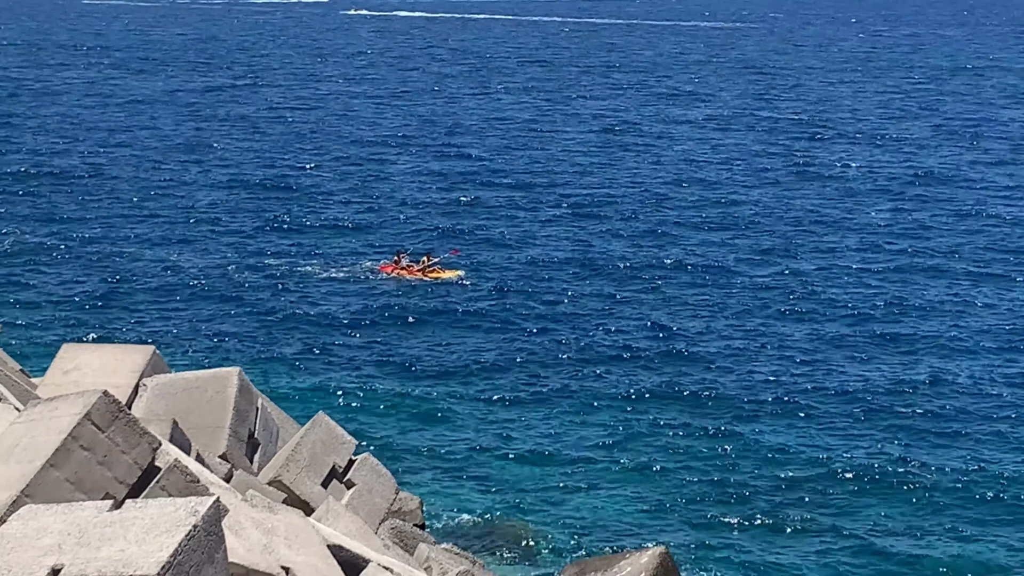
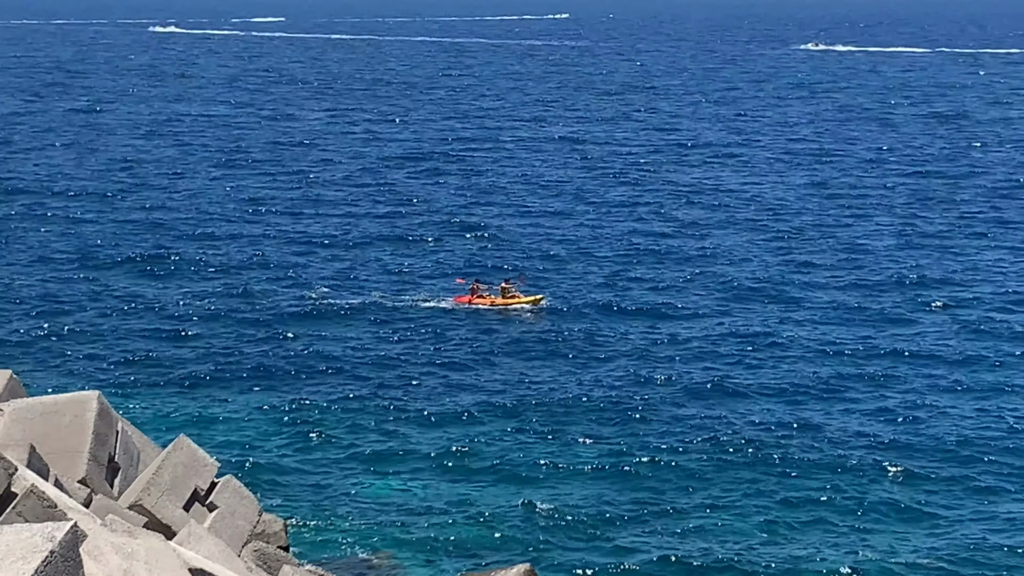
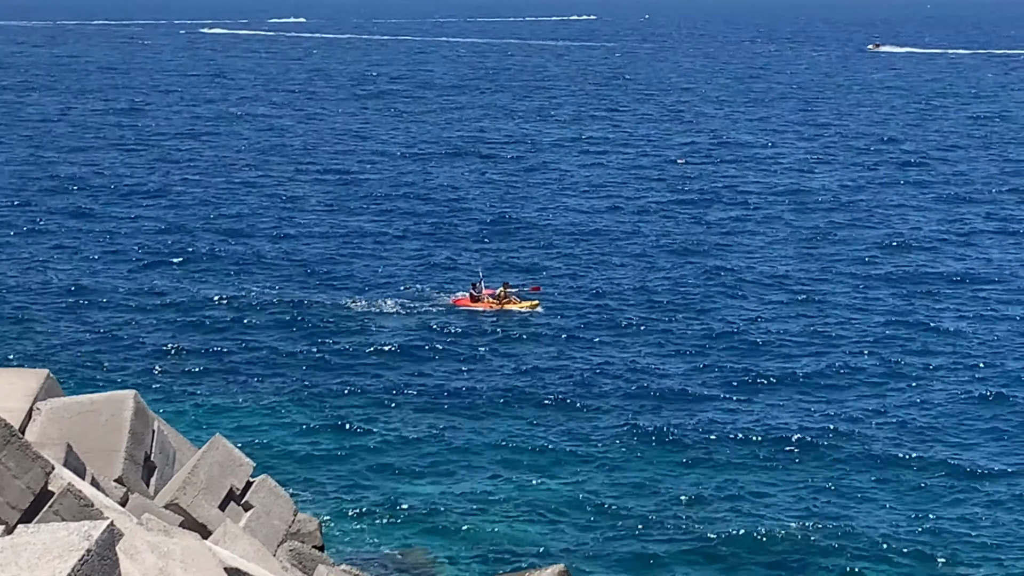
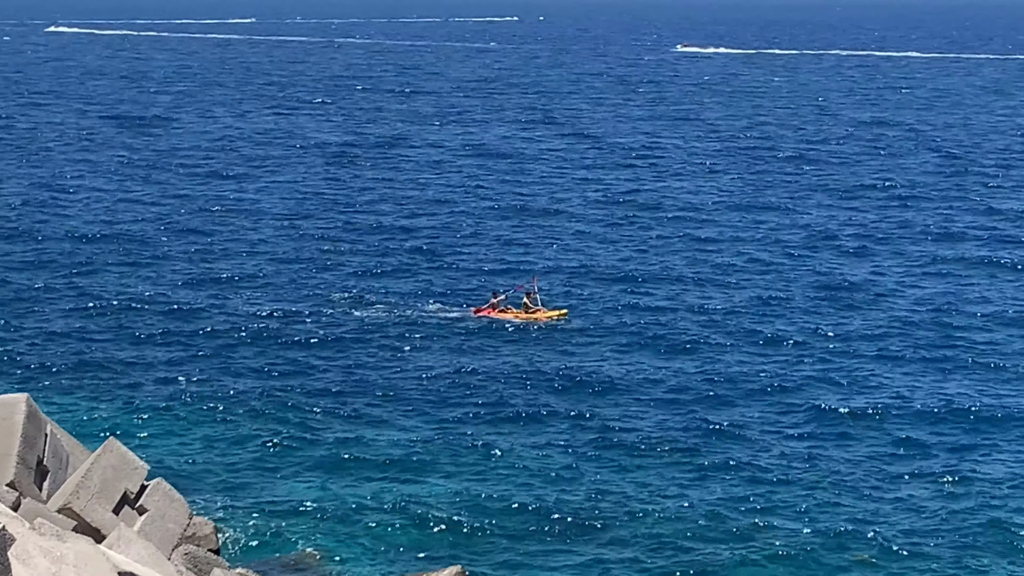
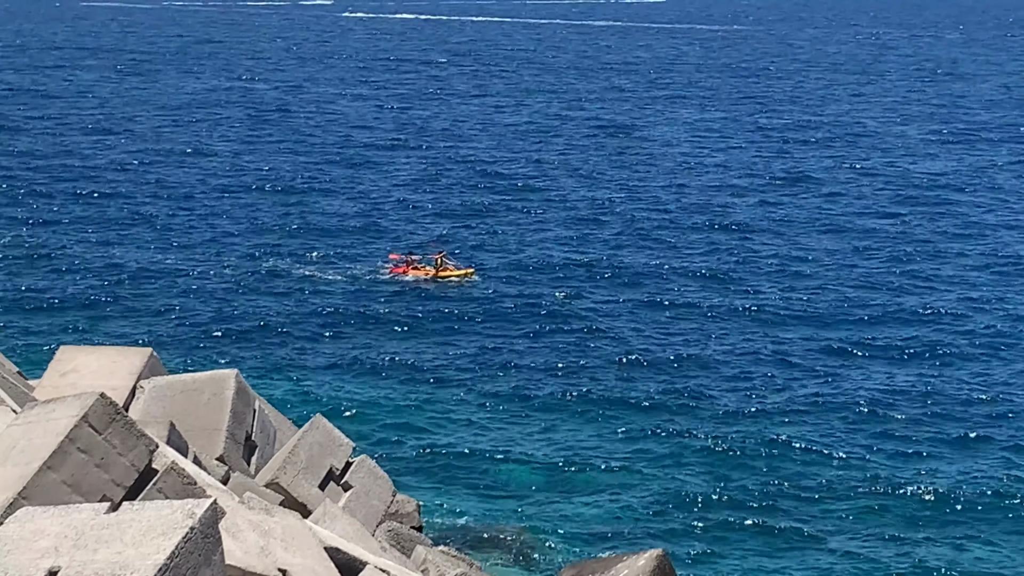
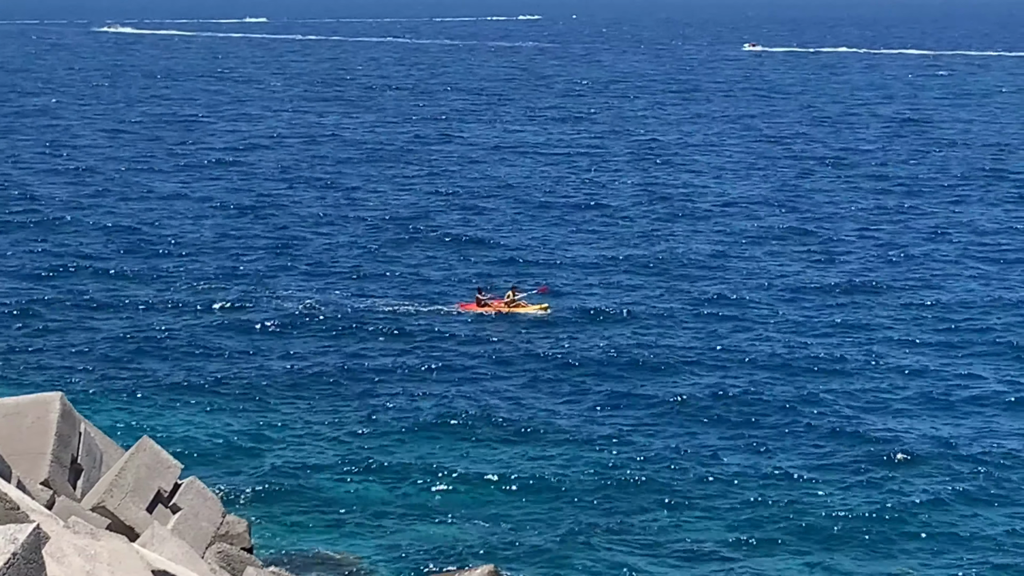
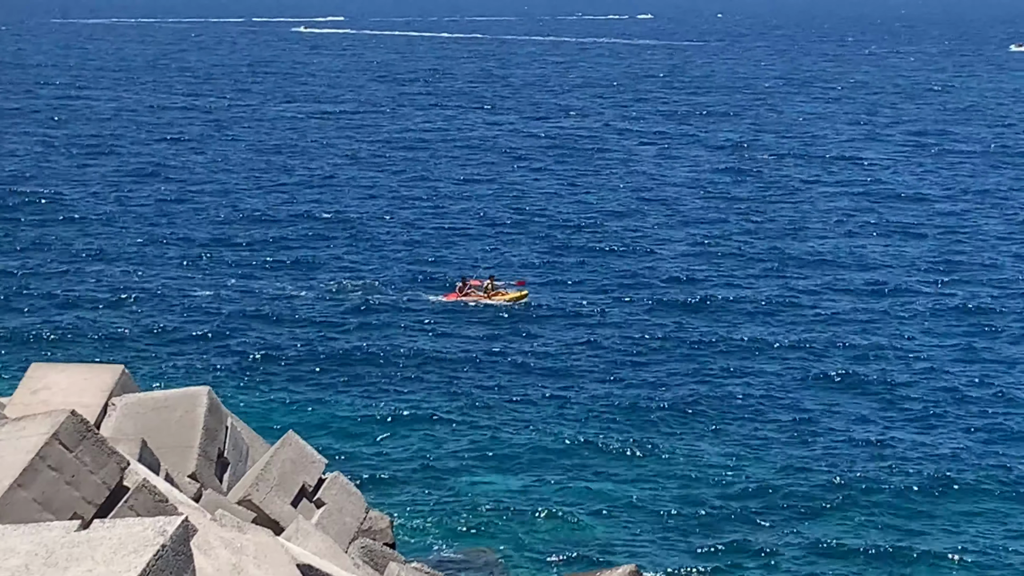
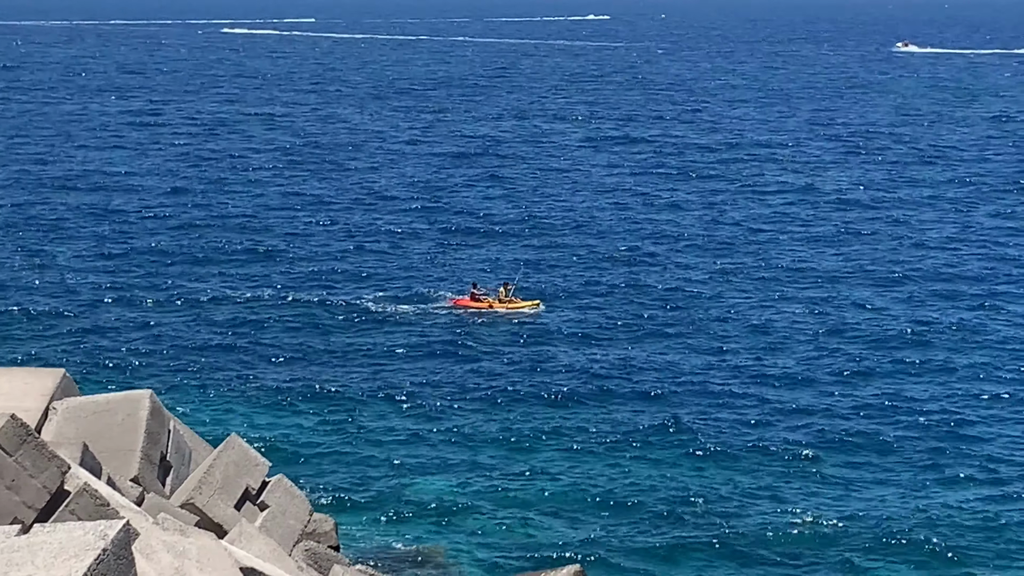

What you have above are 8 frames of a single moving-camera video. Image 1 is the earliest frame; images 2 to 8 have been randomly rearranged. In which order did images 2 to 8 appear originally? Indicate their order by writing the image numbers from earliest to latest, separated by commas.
5, 7, 8, 3, 2, 6, 4
